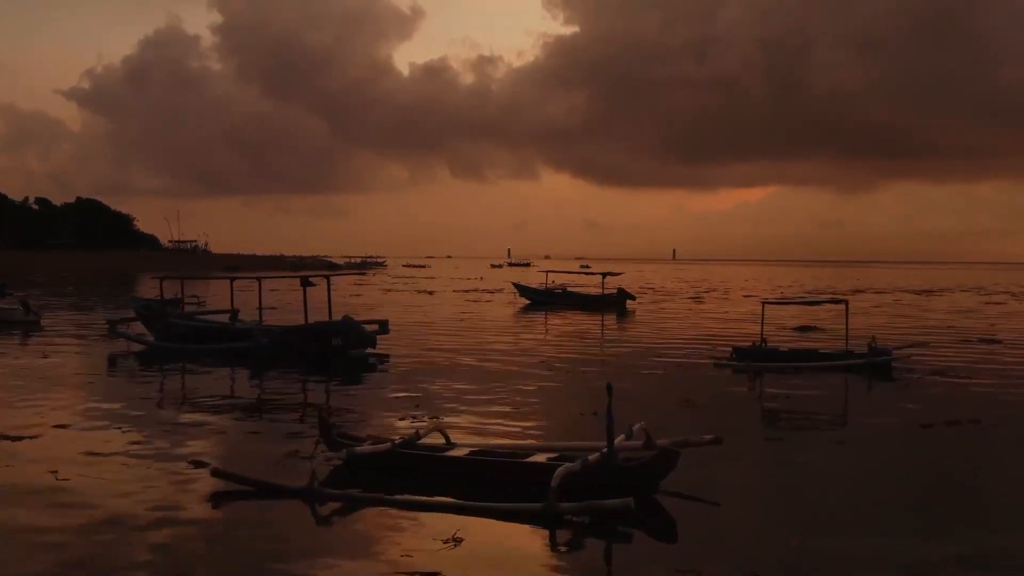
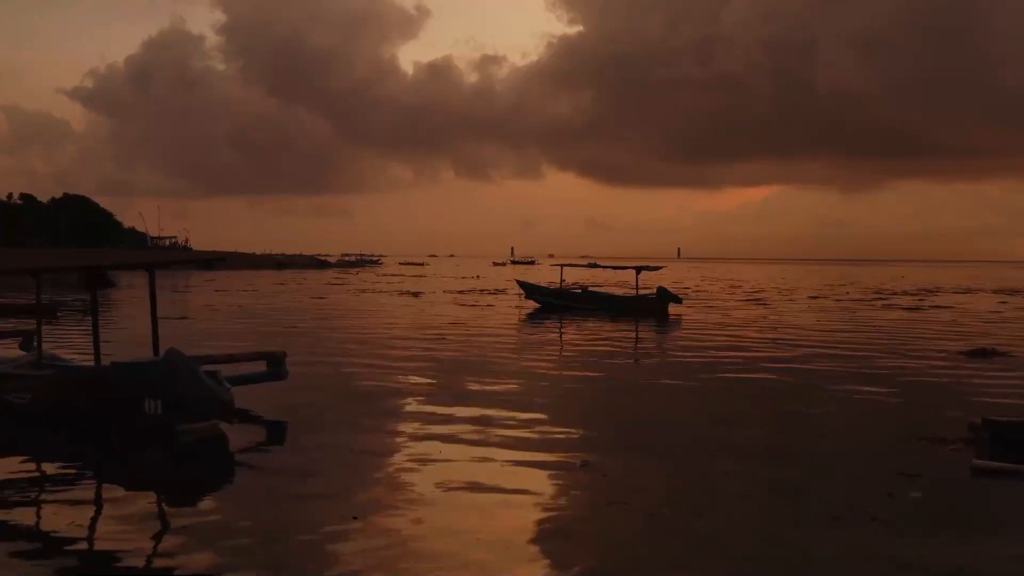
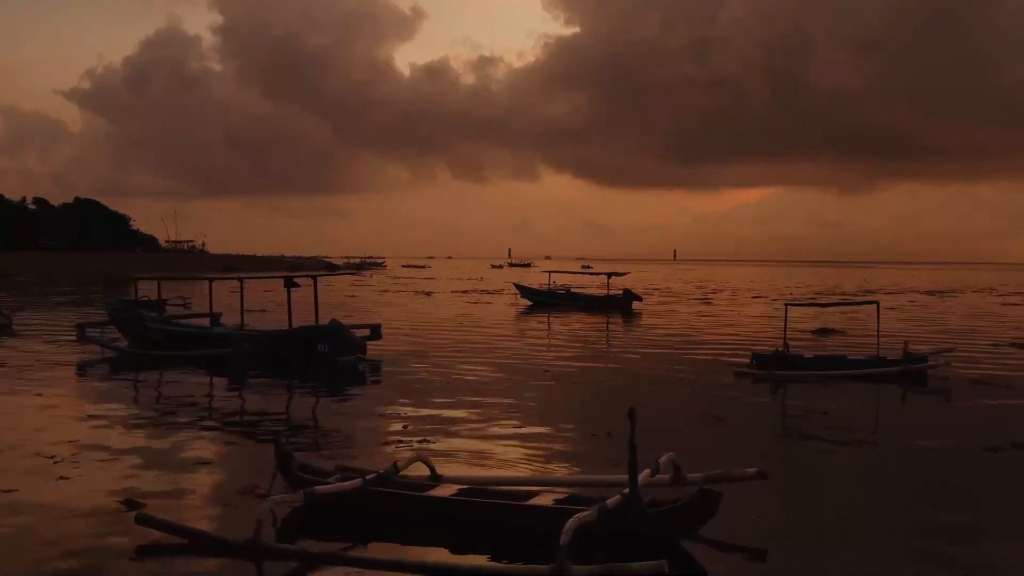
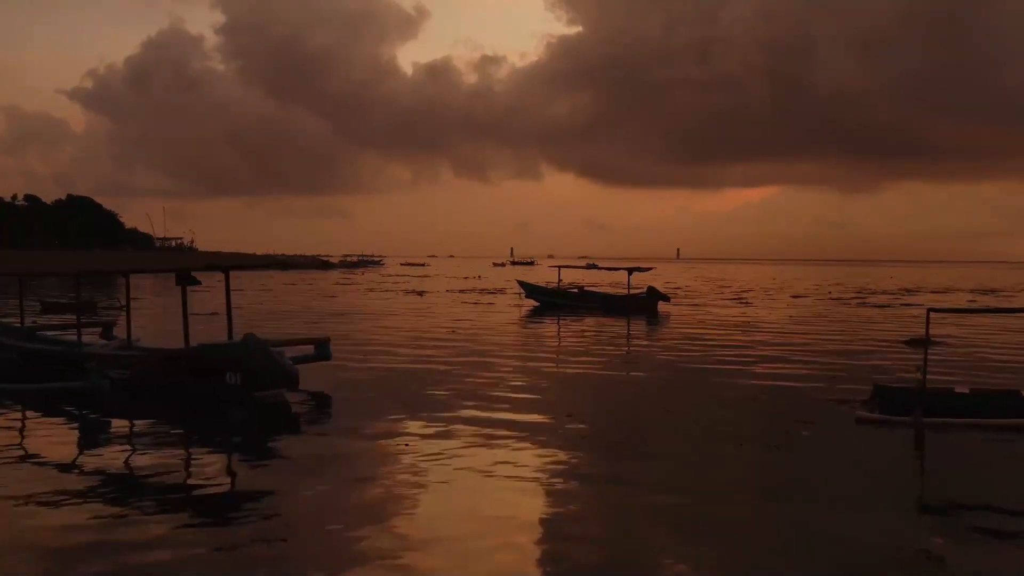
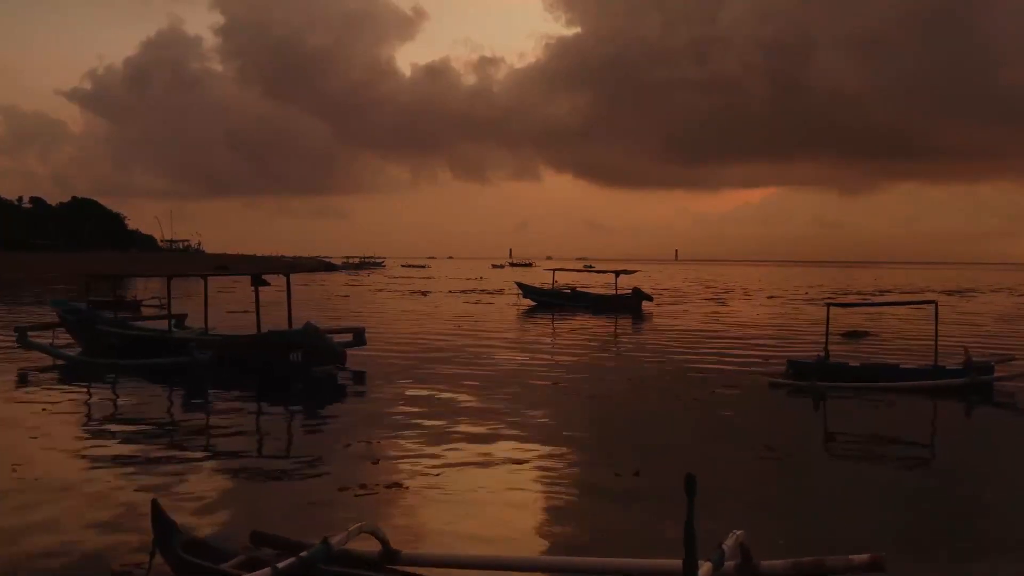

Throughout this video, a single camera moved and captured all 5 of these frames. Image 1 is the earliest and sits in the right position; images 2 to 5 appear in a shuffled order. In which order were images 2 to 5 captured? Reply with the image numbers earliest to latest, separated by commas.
3, 5, 4, 2
